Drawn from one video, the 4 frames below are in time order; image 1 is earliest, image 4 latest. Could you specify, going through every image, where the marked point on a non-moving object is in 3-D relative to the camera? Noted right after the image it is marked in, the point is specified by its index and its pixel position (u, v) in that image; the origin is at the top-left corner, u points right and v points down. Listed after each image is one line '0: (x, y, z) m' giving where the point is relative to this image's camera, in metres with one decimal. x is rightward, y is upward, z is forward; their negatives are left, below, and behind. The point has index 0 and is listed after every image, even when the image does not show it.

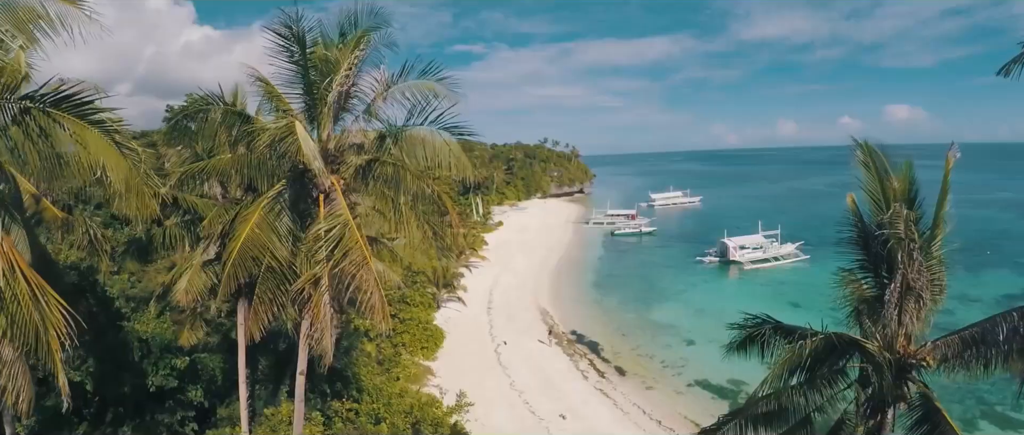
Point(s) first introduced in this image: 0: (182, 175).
0: (-4.9, +0.6, +8.4) m
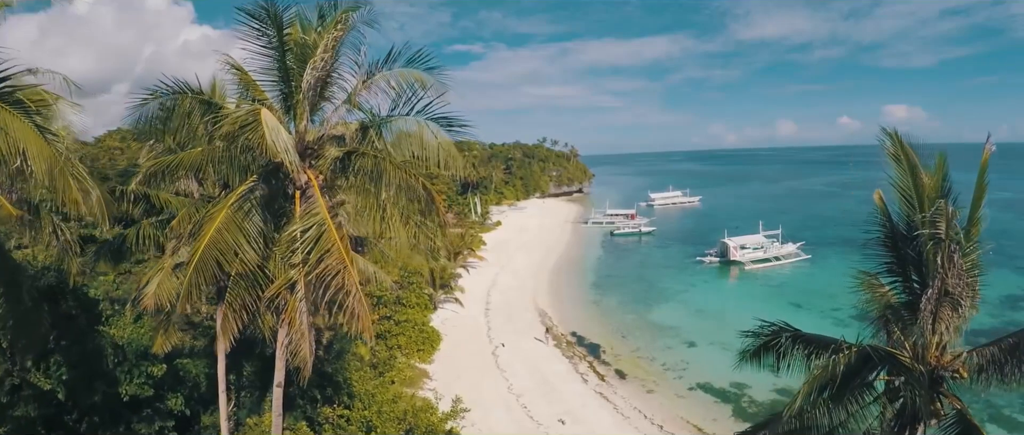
0: (-4.9, +0.6, +7.8) m
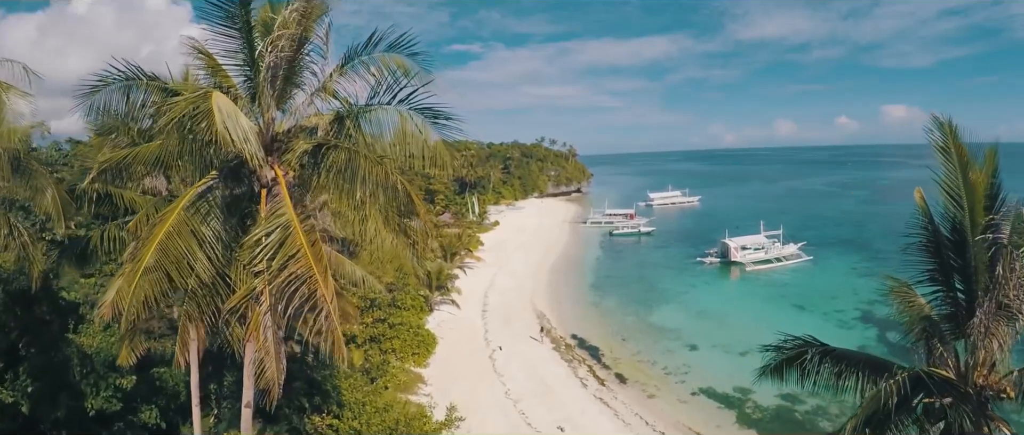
0: (-5.0, +0.6, +7.1) m
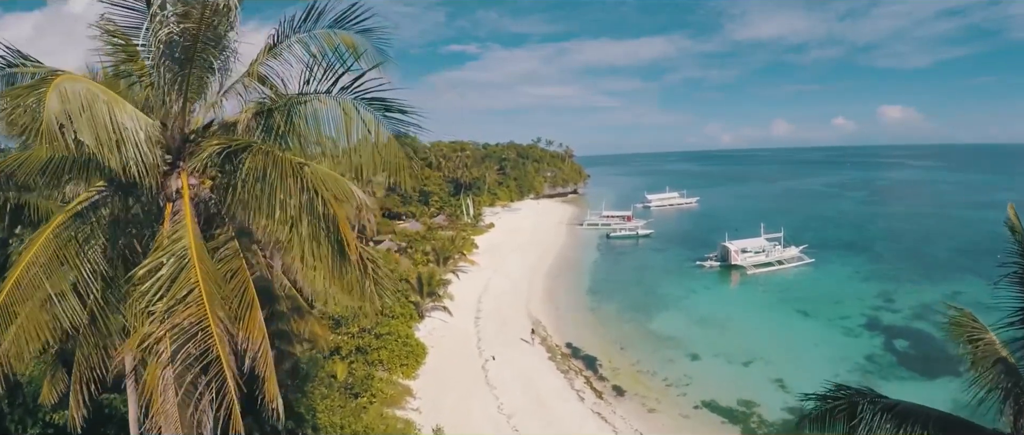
0: (-5.2, +0.4, +5.8) m
